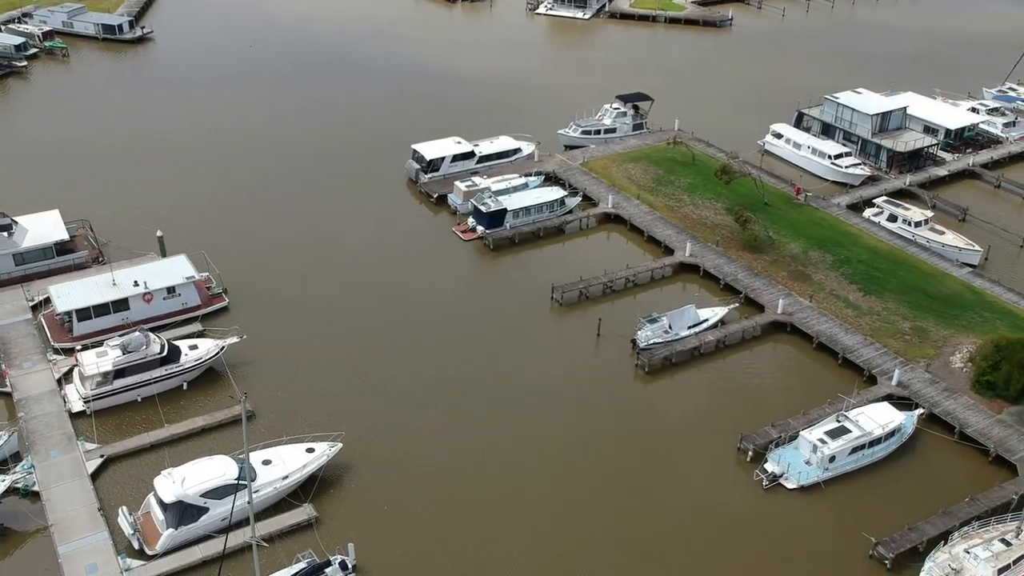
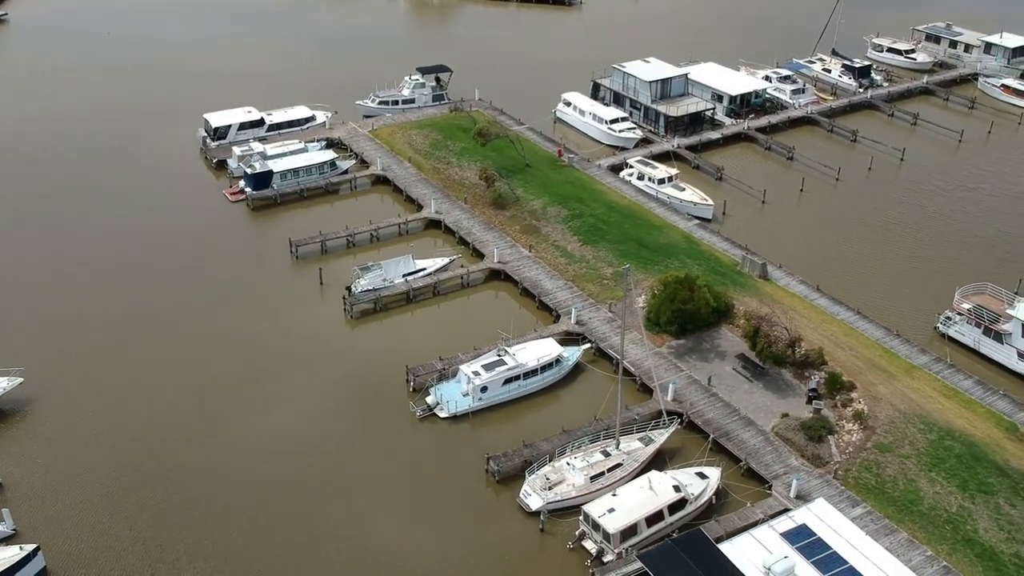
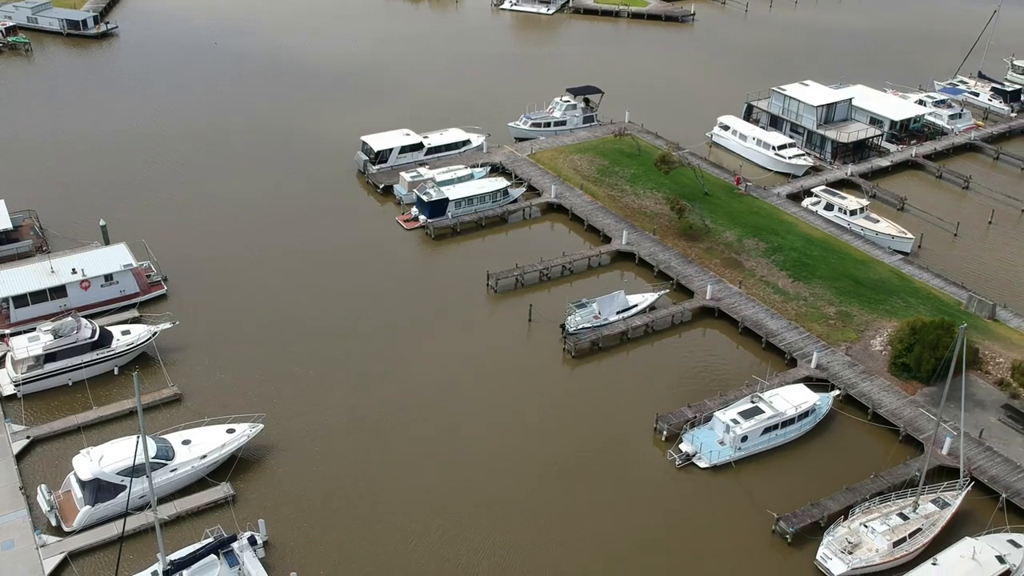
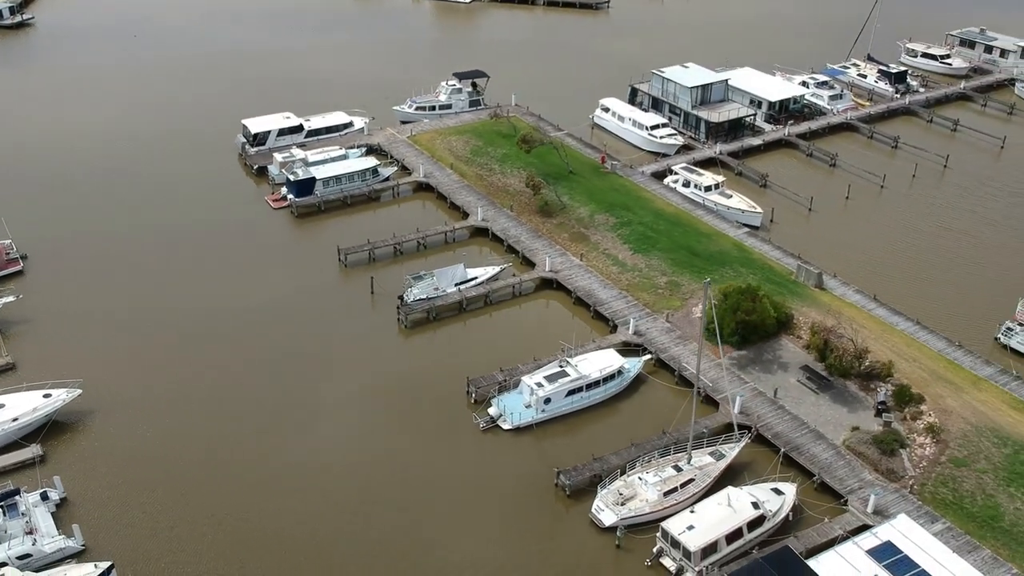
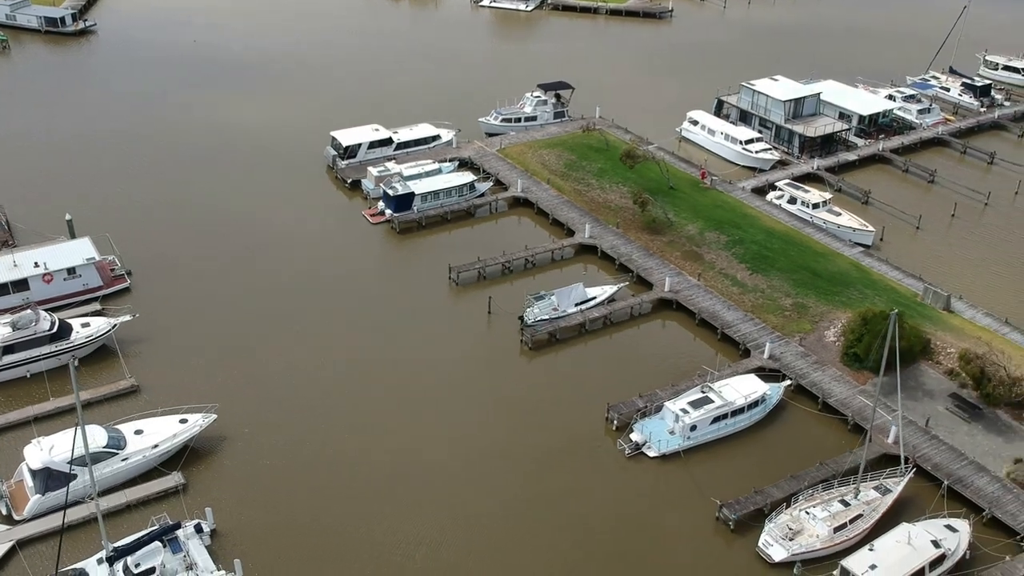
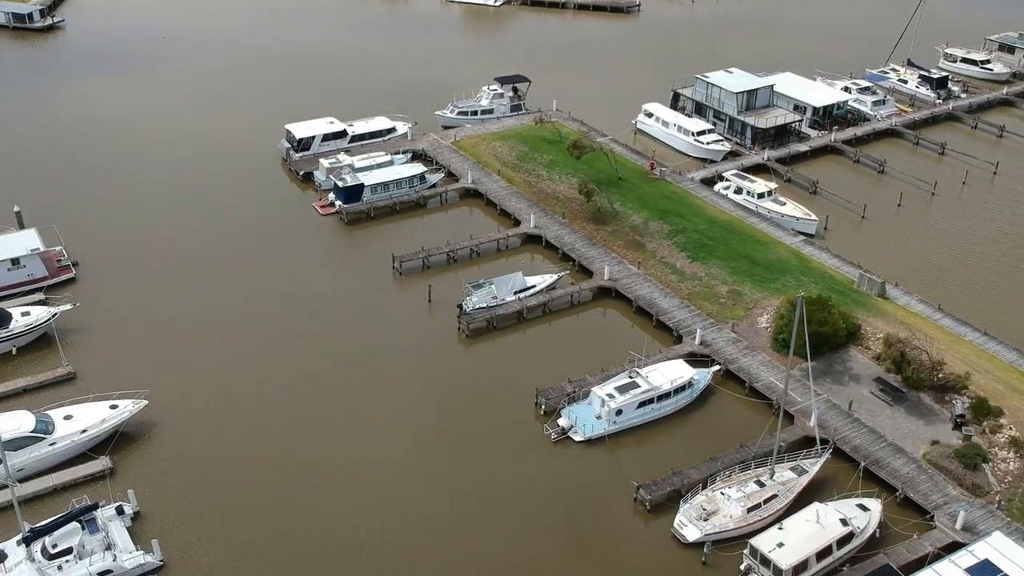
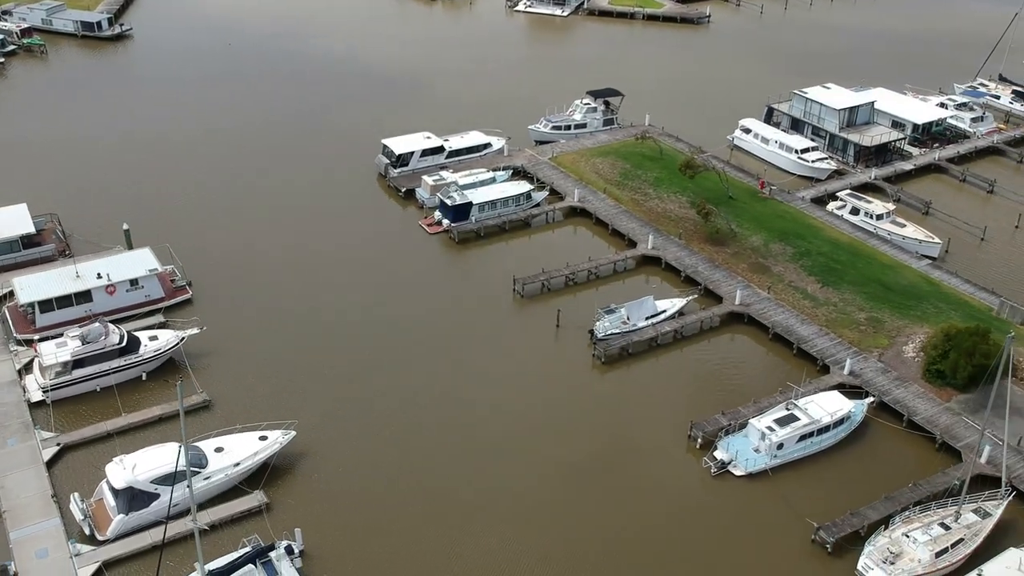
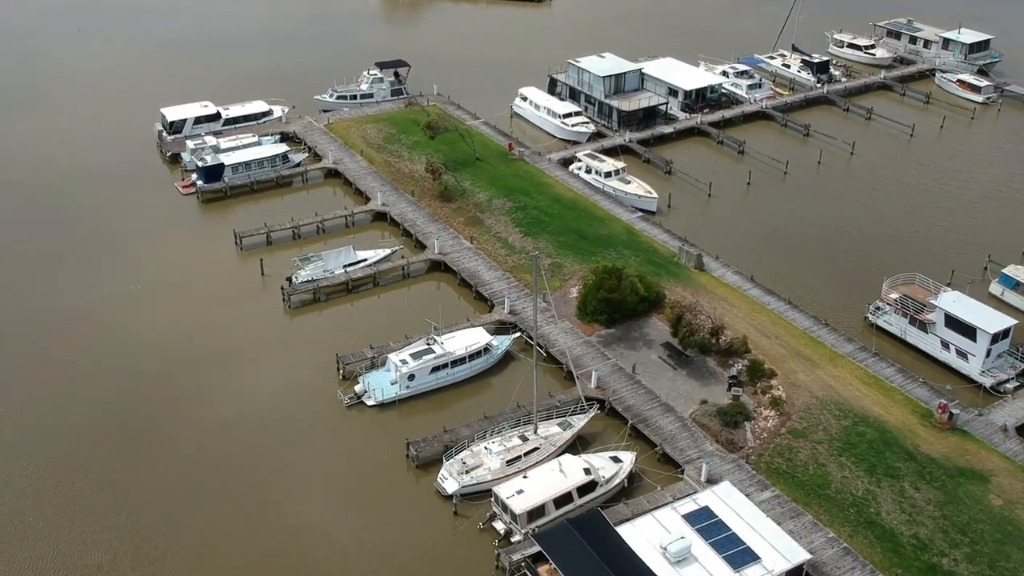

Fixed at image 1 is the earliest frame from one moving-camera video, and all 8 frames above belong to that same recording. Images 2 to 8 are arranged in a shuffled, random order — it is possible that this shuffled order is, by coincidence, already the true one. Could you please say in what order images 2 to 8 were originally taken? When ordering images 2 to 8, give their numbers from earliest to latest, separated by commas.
7, 3, 5, 6, 4, 2, 8
